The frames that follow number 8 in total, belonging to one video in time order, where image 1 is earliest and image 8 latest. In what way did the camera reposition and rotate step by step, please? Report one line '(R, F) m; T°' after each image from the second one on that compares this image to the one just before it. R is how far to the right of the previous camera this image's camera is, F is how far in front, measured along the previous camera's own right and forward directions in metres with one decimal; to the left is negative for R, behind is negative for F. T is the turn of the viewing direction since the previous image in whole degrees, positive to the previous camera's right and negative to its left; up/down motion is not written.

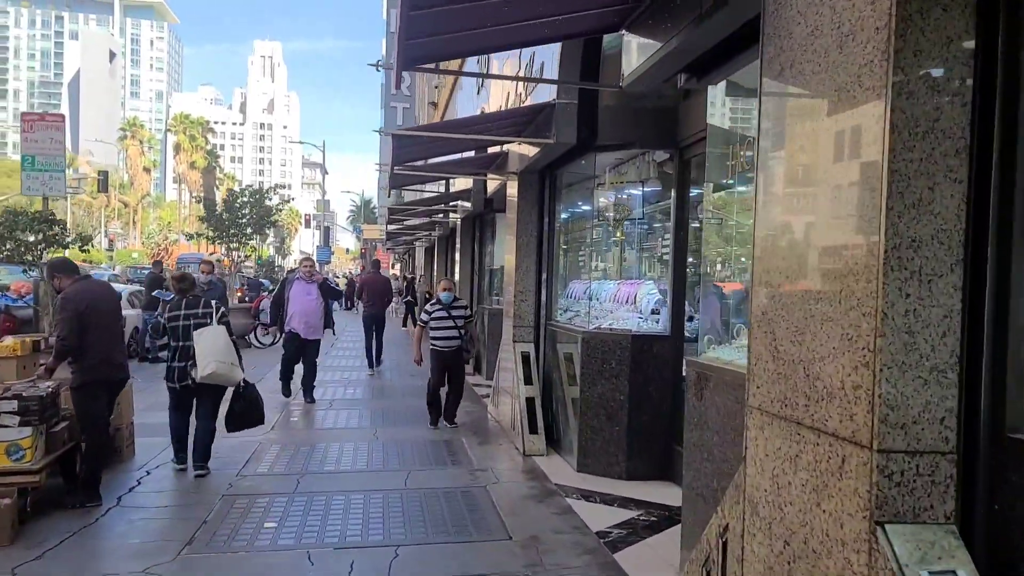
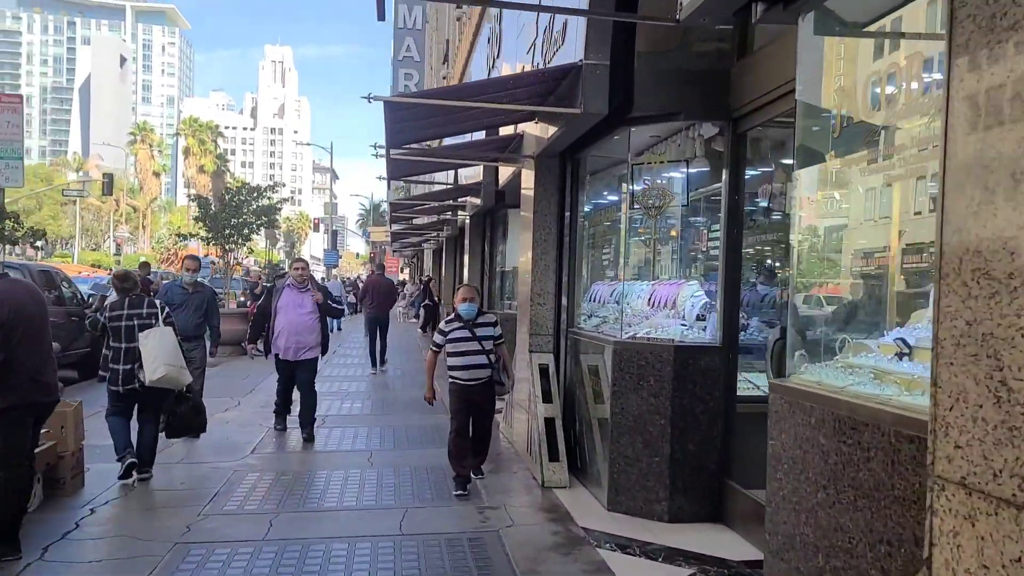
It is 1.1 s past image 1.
(-0.1, +1.1) m; -1°
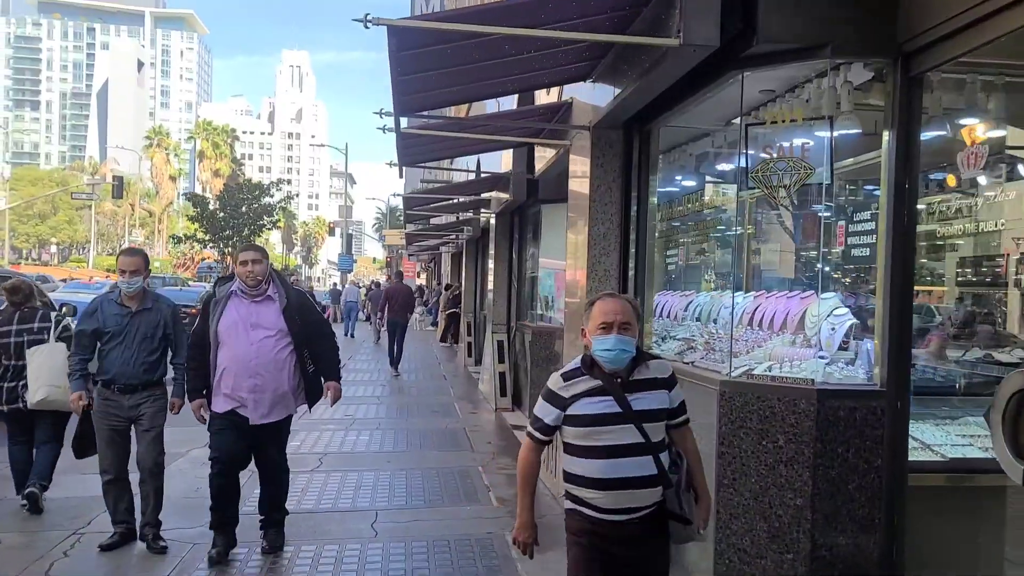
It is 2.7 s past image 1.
(-0.2, +1.7) m; -1°
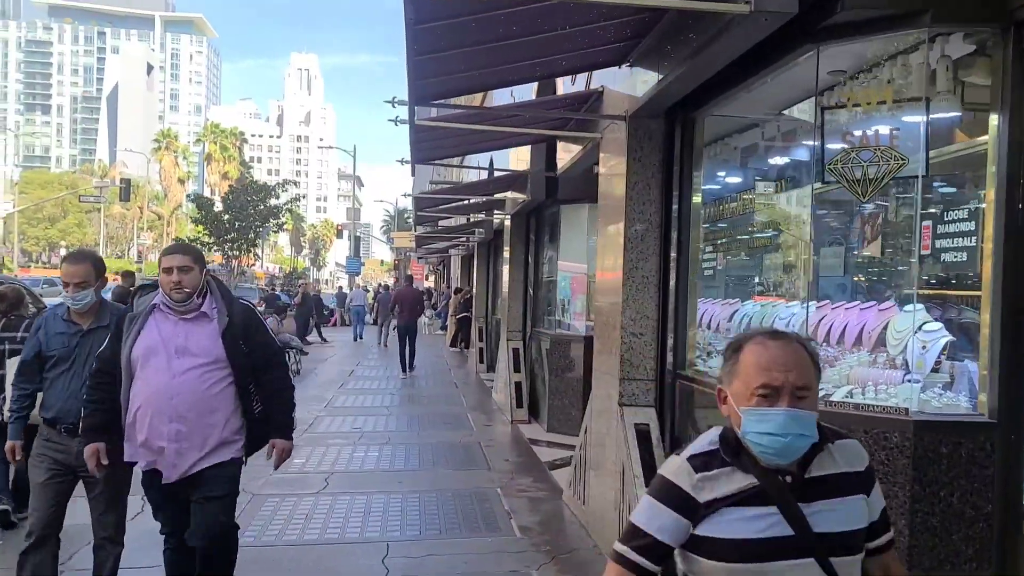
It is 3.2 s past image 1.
(-0.1, +0.6) m; -1°
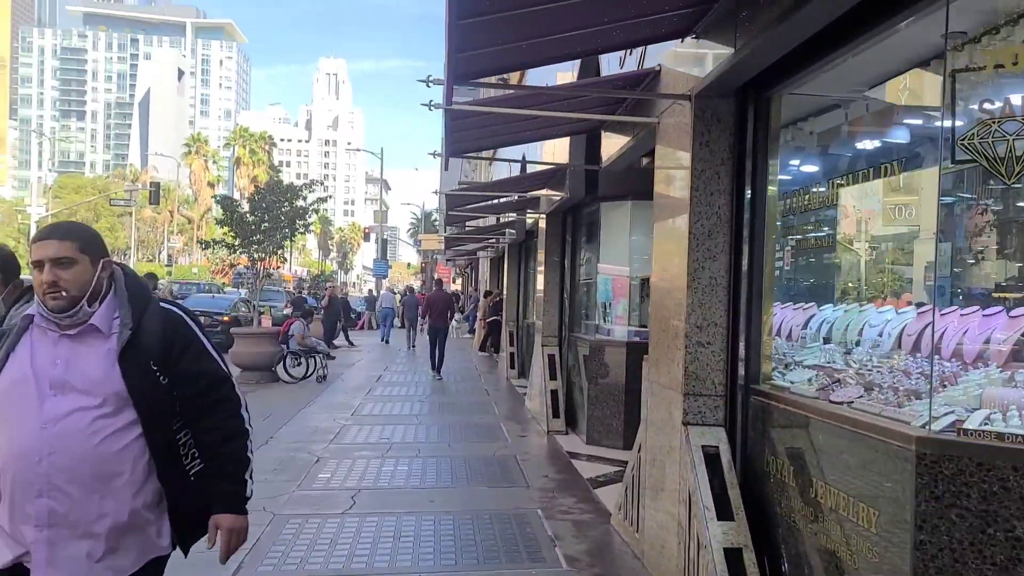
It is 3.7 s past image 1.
(-0.1, +0.6) m; -2°
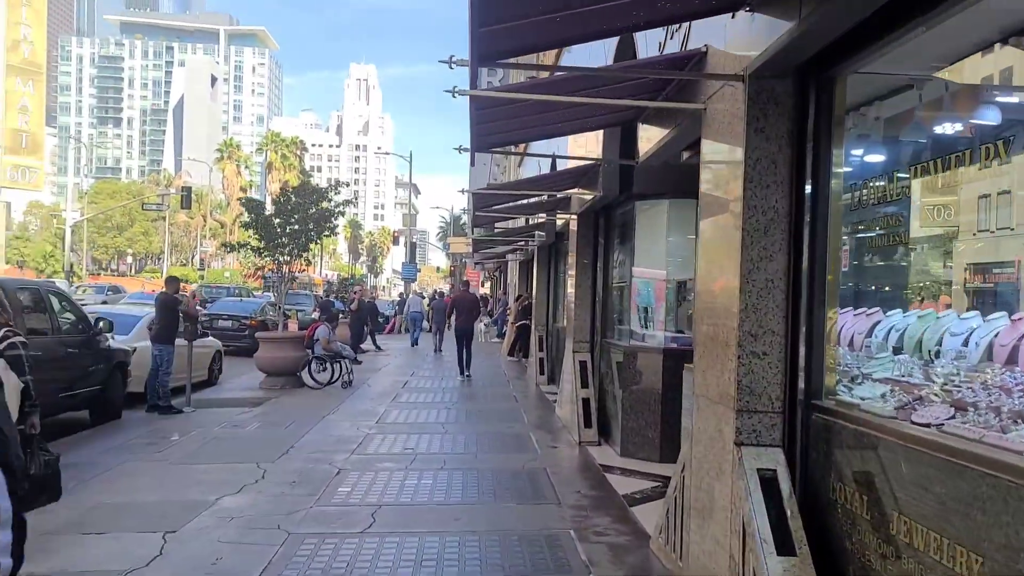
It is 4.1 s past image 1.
(0.0, +0.4) m; -2°
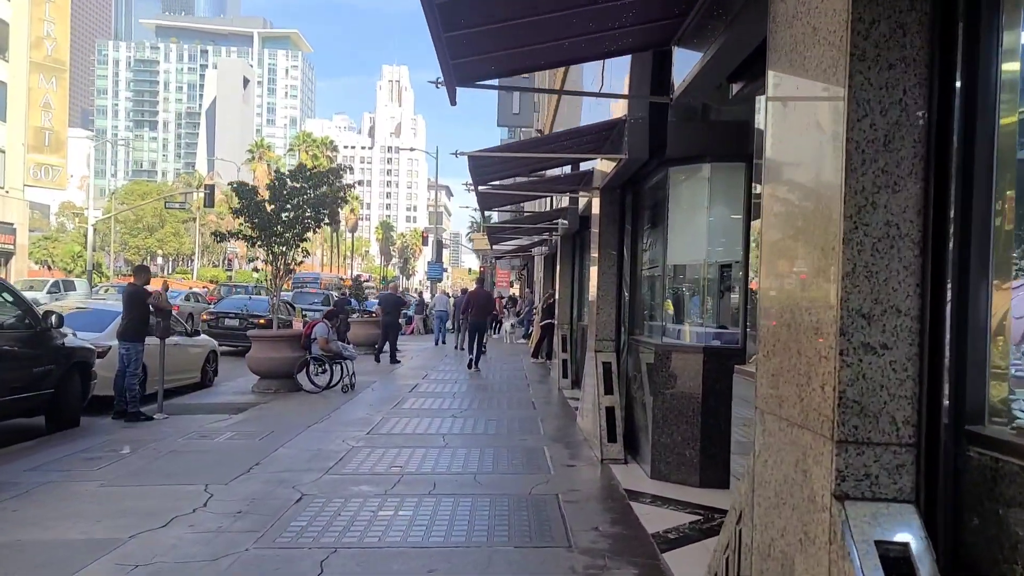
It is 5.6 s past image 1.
(+0.2, +1.5) m; -2°
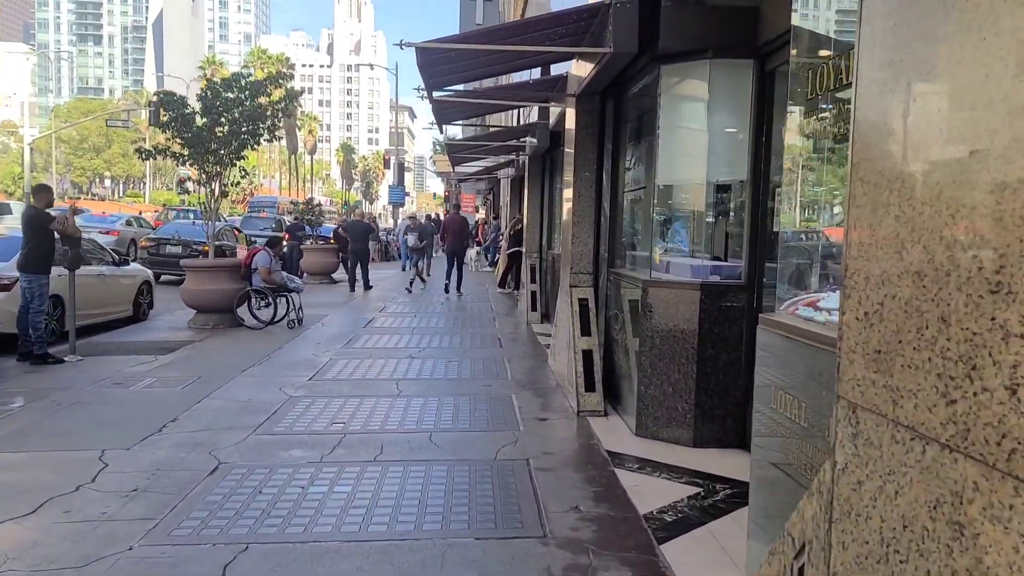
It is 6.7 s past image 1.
(0.0, +1.1) m; +3°
